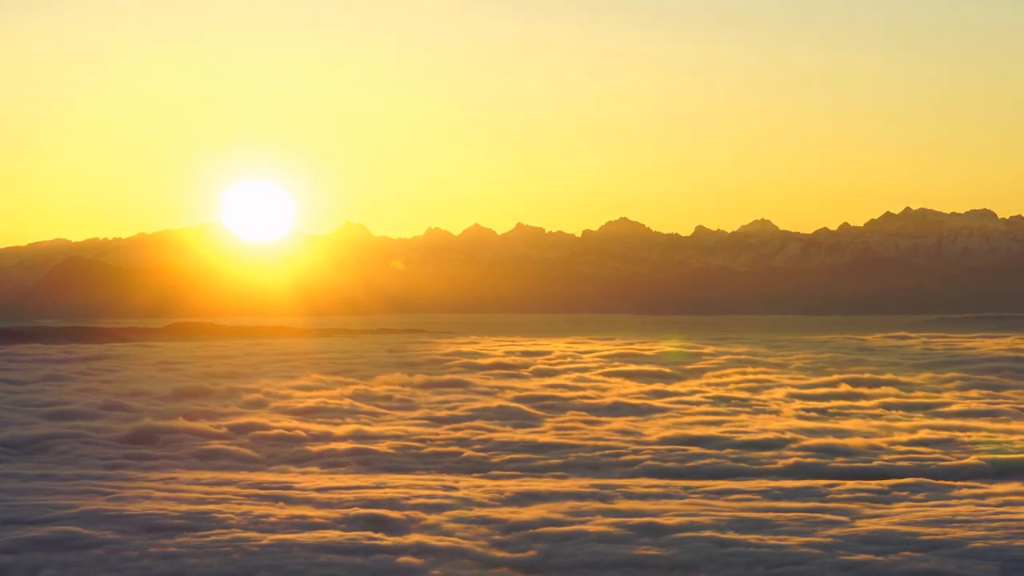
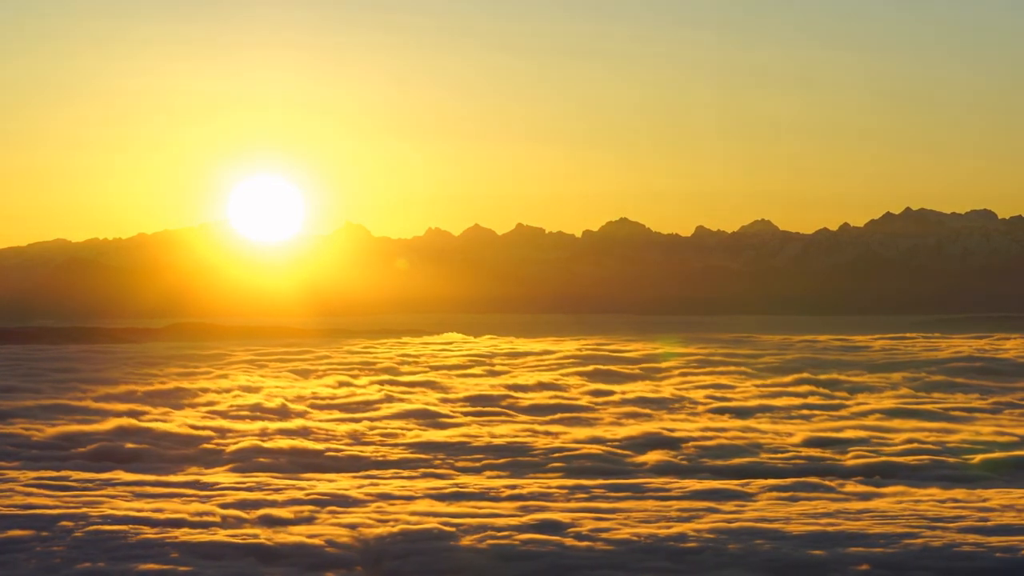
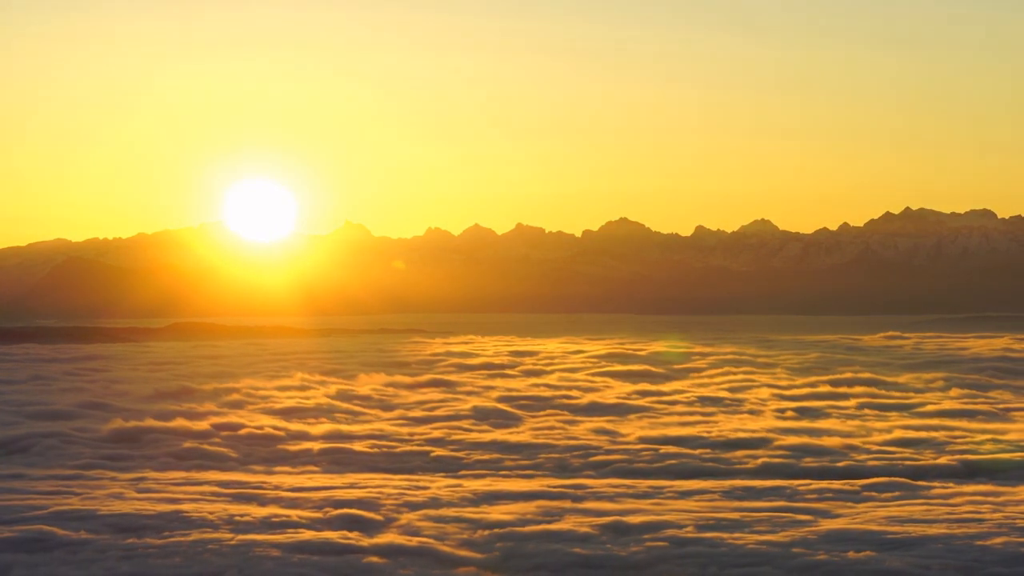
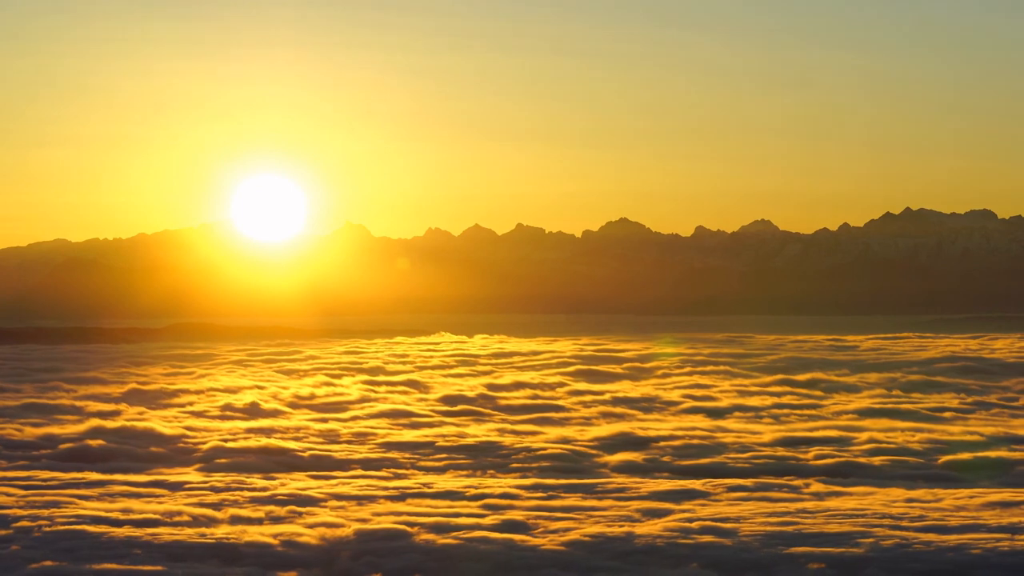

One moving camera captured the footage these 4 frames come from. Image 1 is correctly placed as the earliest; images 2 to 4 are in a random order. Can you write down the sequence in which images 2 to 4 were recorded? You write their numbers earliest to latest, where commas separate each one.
3, 2, 4
